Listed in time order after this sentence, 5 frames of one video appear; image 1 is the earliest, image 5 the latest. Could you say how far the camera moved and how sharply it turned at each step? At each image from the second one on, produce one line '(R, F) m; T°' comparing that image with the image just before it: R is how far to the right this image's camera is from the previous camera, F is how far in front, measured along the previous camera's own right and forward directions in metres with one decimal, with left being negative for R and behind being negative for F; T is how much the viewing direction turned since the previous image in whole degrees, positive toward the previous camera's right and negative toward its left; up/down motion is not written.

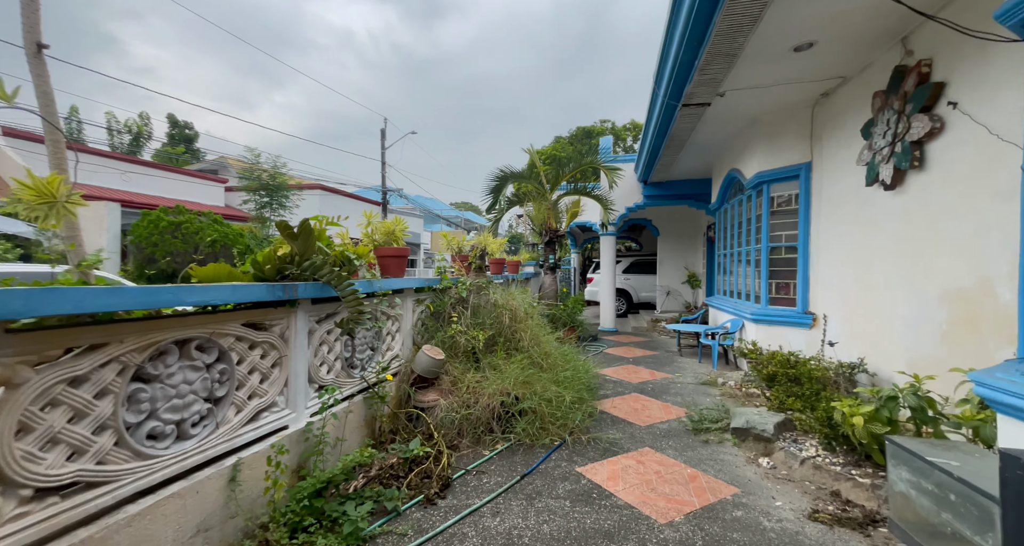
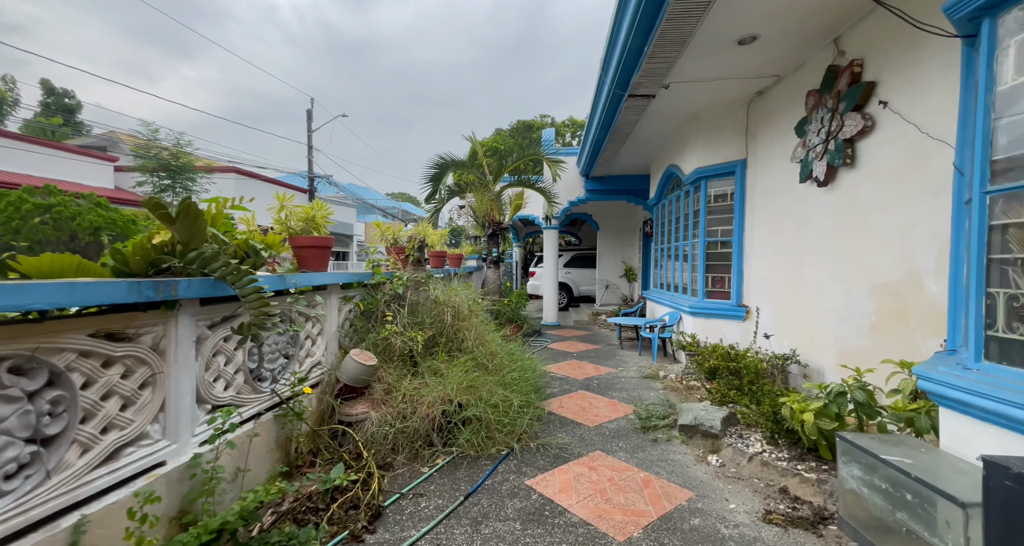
(0.0, +0.3) m; +9°
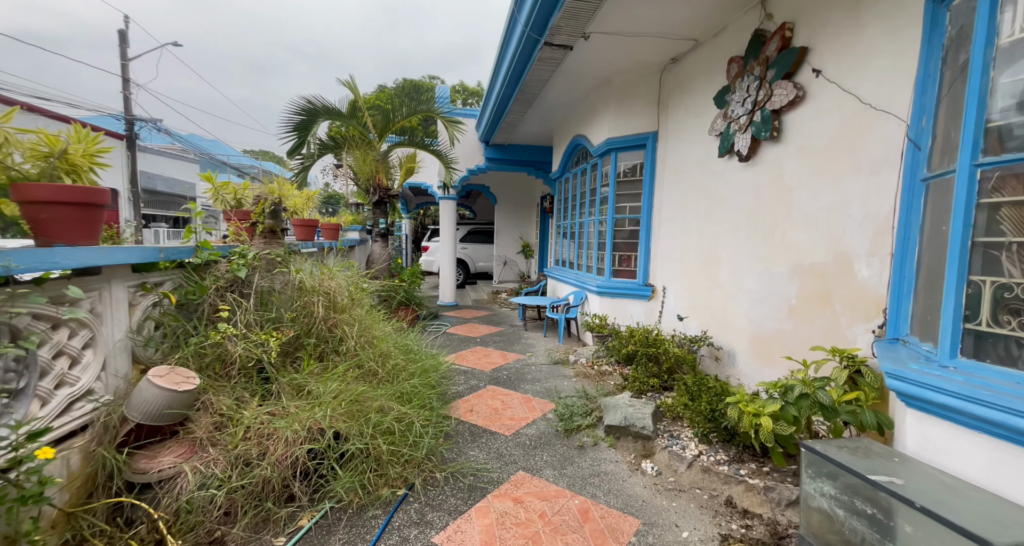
(0.0, +0.7) m; +16°
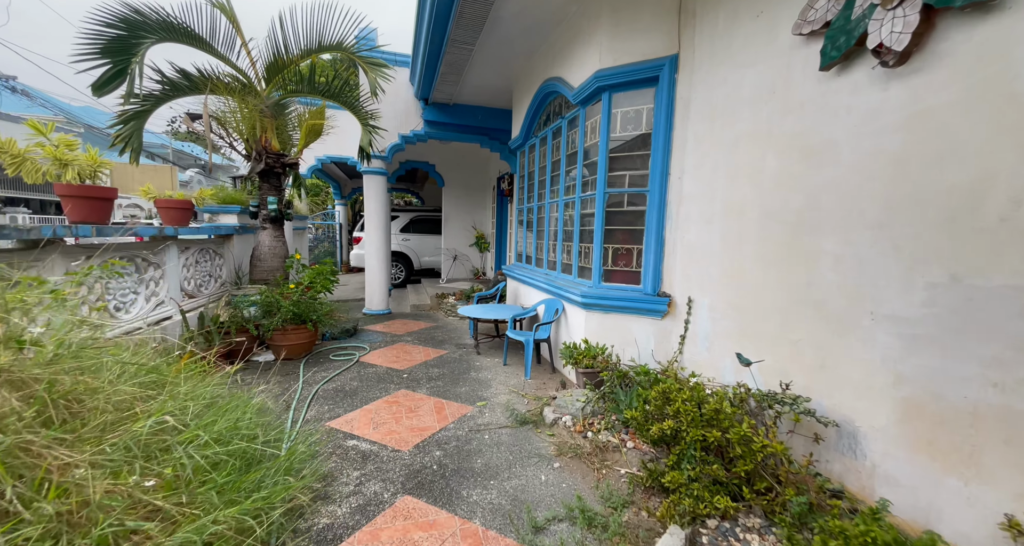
(+0.1, +1.6) m; +6°
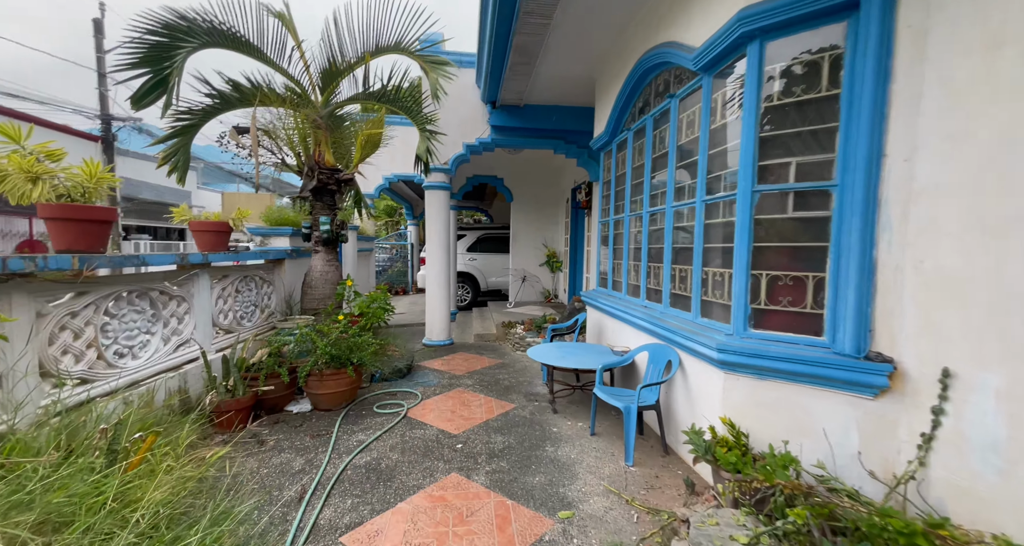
(-0.1, +0.9) m; -10°
